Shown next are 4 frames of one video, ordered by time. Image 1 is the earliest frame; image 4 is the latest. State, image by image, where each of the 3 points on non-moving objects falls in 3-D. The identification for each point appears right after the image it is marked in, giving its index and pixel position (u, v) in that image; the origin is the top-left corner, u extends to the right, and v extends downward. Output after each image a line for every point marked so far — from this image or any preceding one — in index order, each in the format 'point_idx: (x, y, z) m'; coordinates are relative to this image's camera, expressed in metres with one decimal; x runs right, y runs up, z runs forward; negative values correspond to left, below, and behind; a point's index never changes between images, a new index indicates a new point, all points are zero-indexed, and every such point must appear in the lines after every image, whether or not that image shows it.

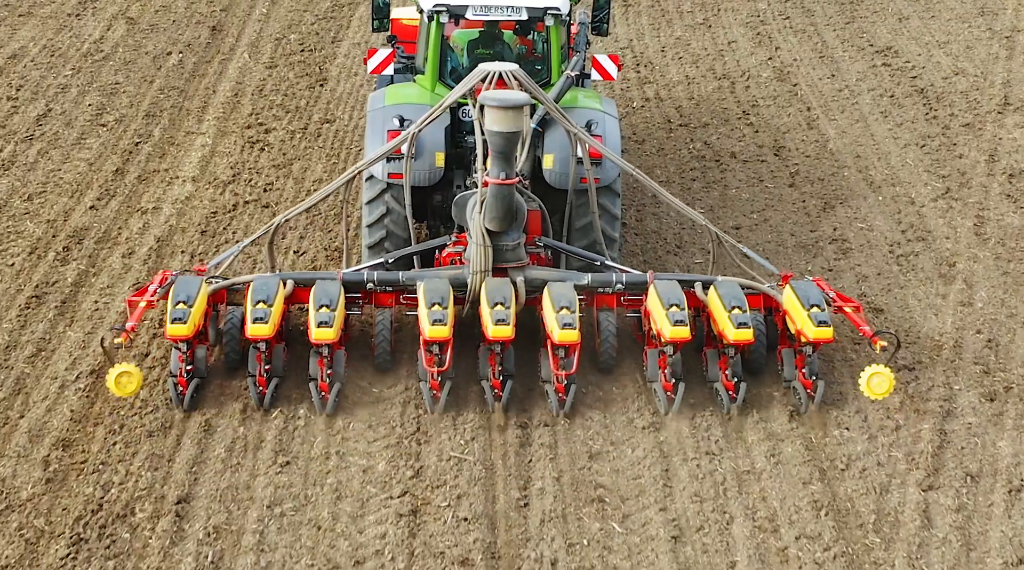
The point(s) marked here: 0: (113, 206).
0: (-2.7, +0.5, +10.2) m
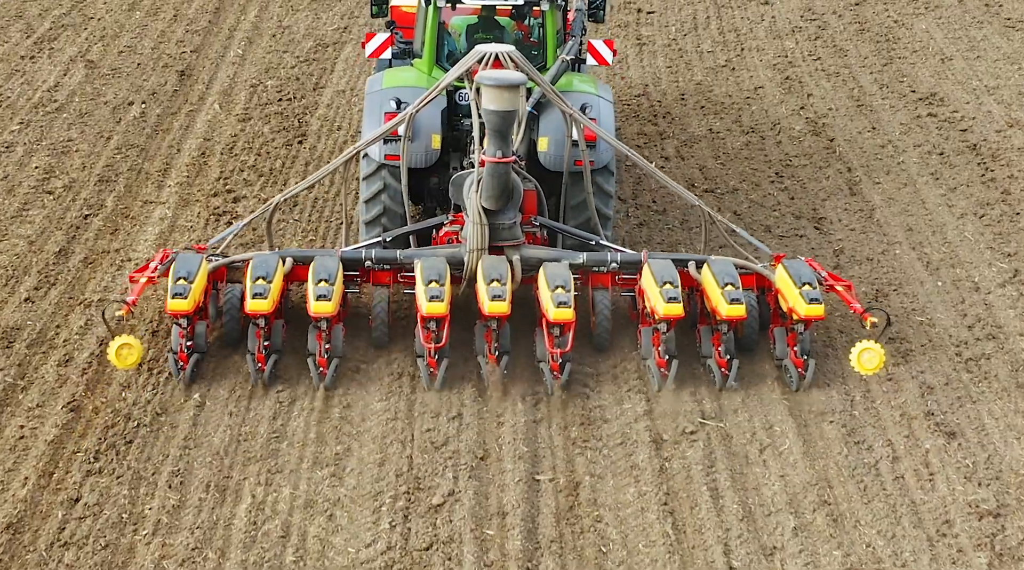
0: (-2.6, -0.1, +8.8) m
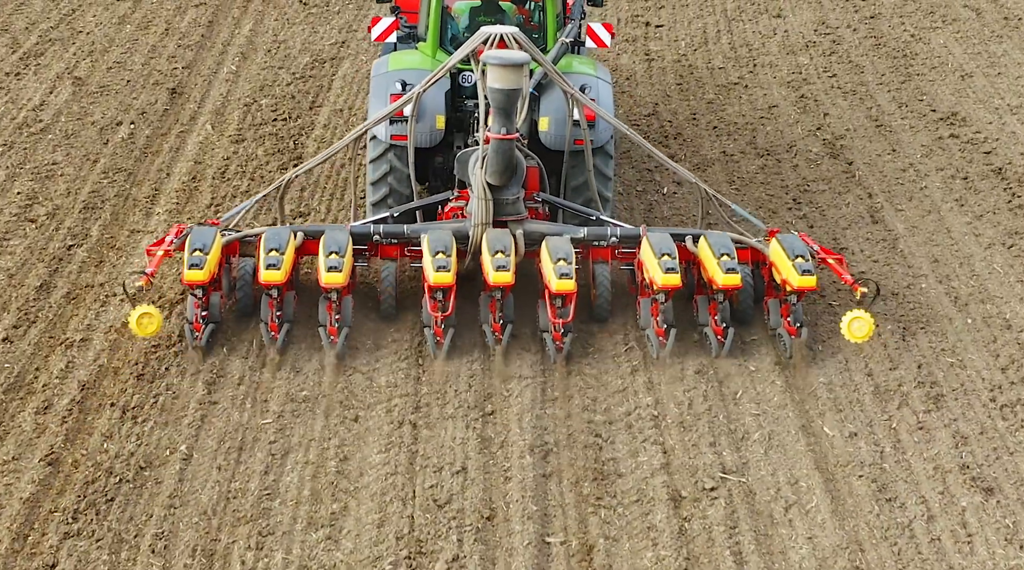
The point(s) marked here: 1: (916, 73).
0: (-2.6, -0.3, +8.3) m
1: (+3.5, +1.8, +13.1) m
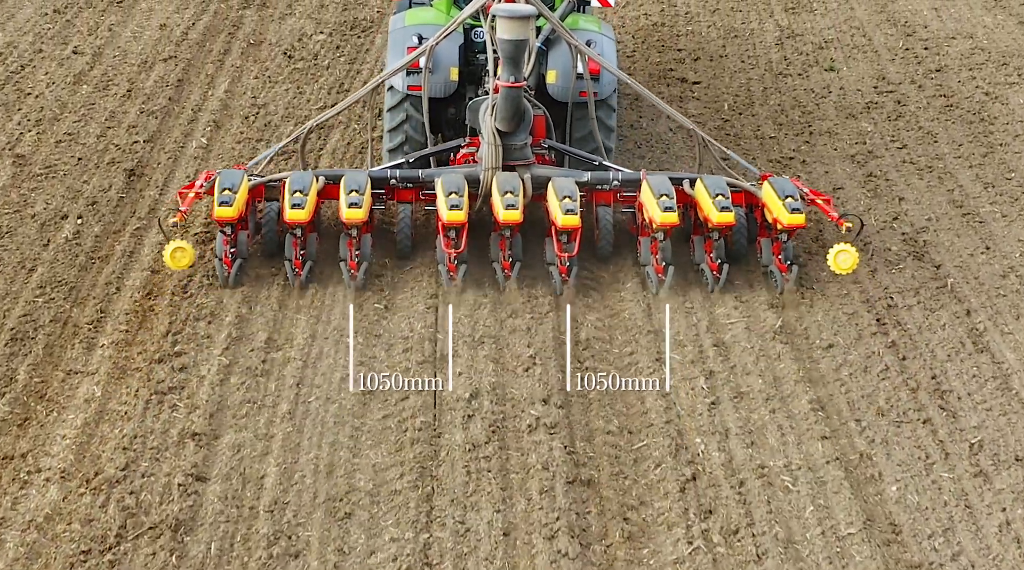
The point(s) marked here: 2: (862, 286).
0: (-2.5, -1.1, +6.5) m
1: (+3.6, +1.0, +11.3) m
2: (+2.0, 0.0, +9.0) m
